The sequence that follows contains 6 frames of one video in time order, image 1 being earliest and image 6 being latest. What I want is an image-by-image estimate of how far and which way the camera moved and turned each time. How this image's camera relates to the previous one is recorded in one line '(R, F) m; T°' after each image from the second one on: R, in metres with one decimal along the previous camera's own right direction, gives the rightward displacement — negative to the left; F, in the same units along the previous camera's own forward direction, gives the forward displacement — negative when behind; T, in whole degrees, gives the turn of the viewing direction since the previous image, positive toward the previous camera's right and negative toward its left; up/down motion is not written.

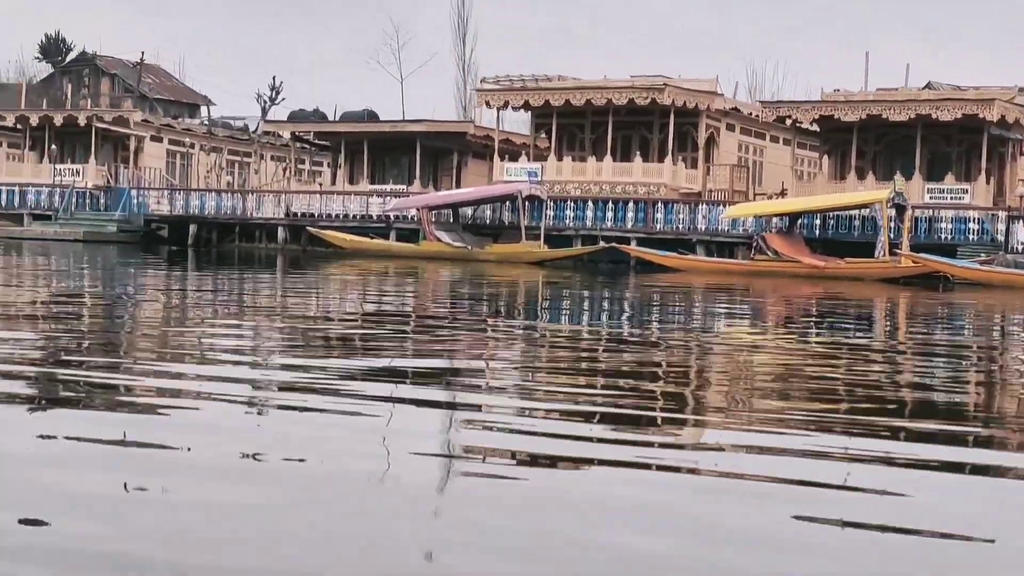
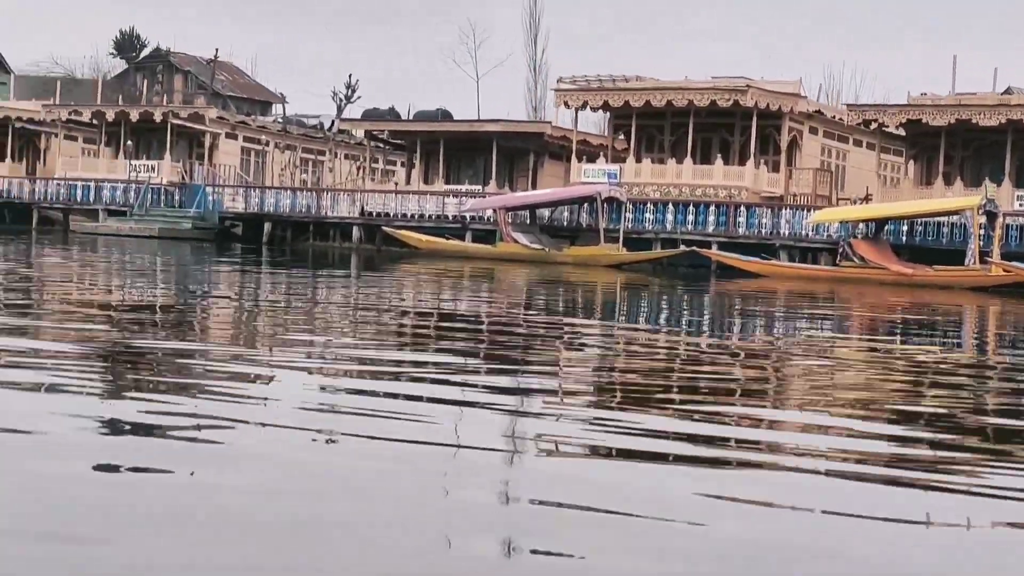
(-0.1, +0.2) m; -2°
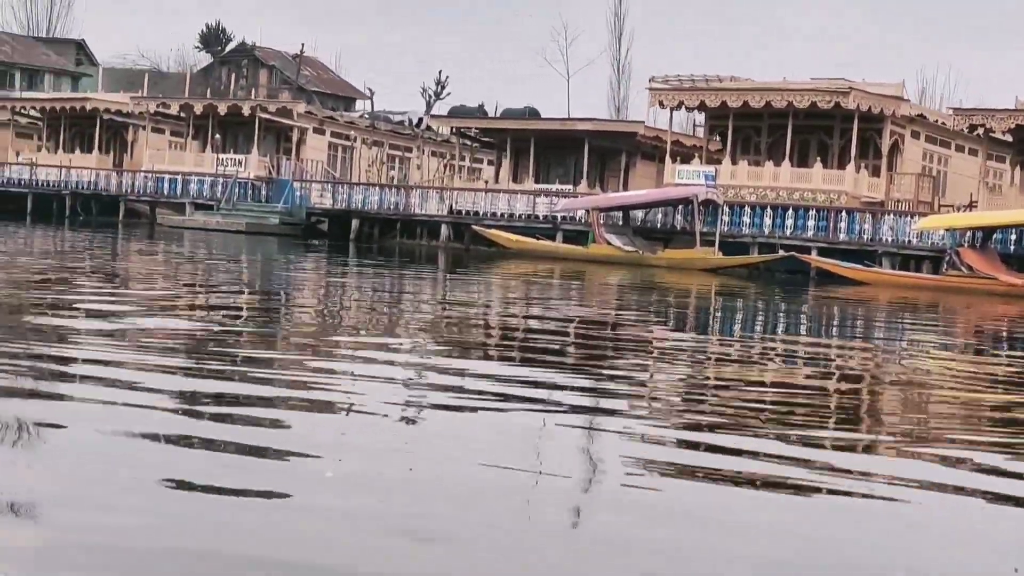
(-0.1, +0.3) m; -3°
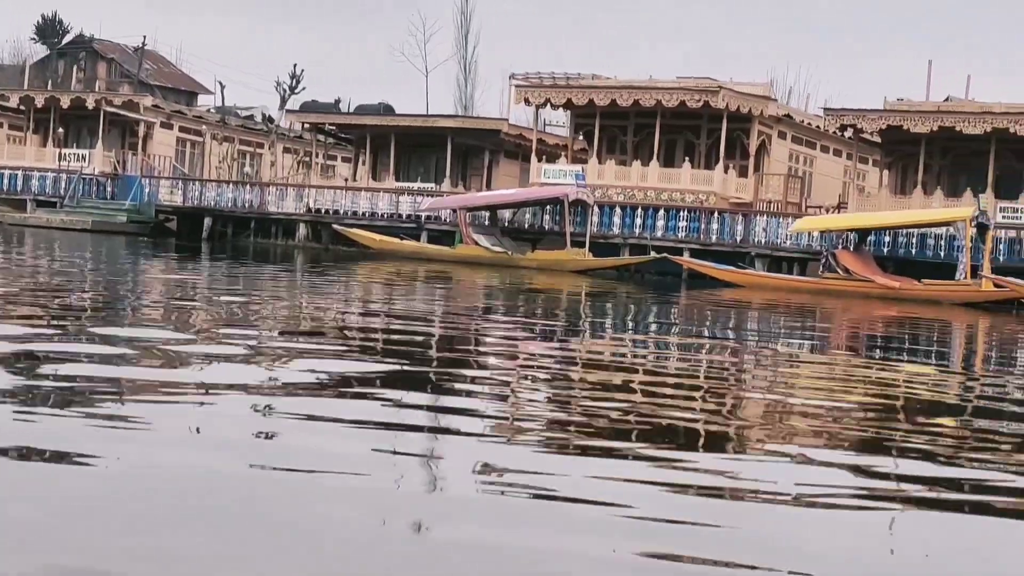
(-0.2, +0.5) m; +5°
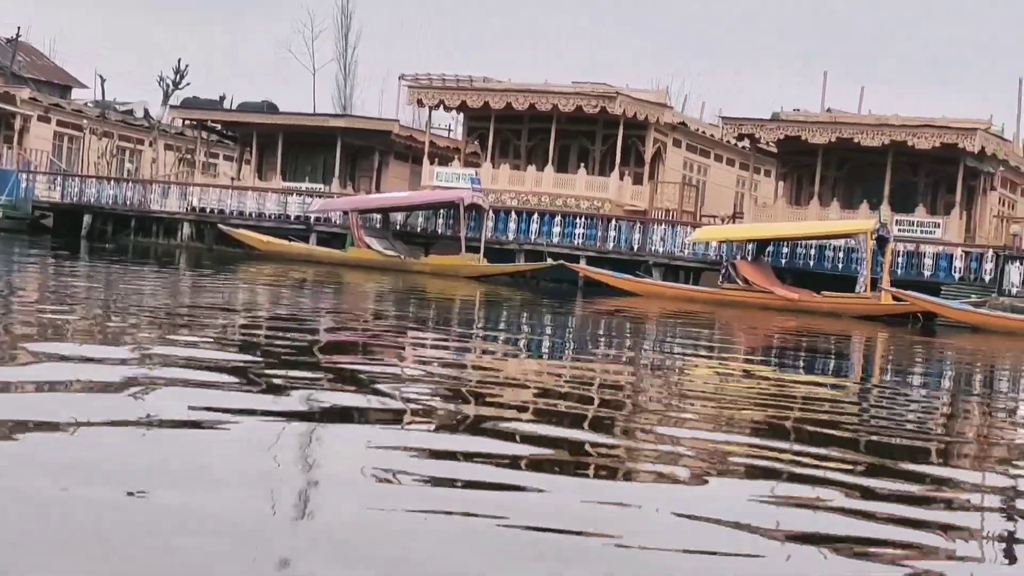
(-0.2, +0.3) m; +4°
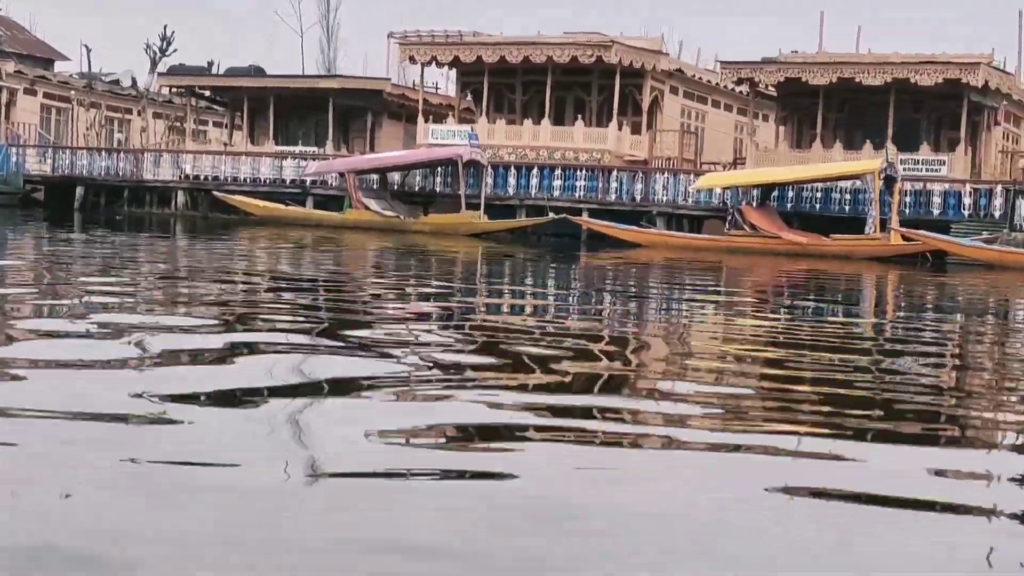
(-0.1, +0.2) m; 0°
